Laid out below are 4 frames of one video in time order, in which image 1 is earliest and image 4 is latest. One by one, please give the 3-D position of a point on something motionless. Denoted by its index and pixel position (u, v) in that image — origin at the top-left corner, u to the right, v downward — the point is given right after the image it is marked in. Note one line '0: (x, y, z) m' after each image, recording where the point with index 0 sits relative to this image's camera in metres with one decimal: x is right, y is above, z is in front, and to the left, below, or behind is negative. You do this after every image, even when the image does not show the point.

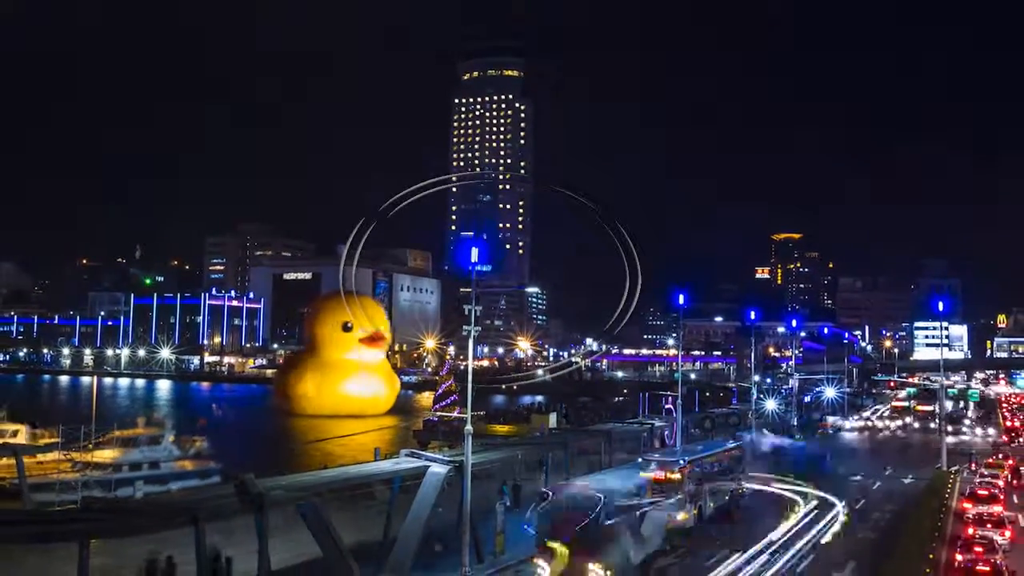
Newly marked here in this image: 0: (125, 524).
0: (-8.9, -5.4, +18.8) m
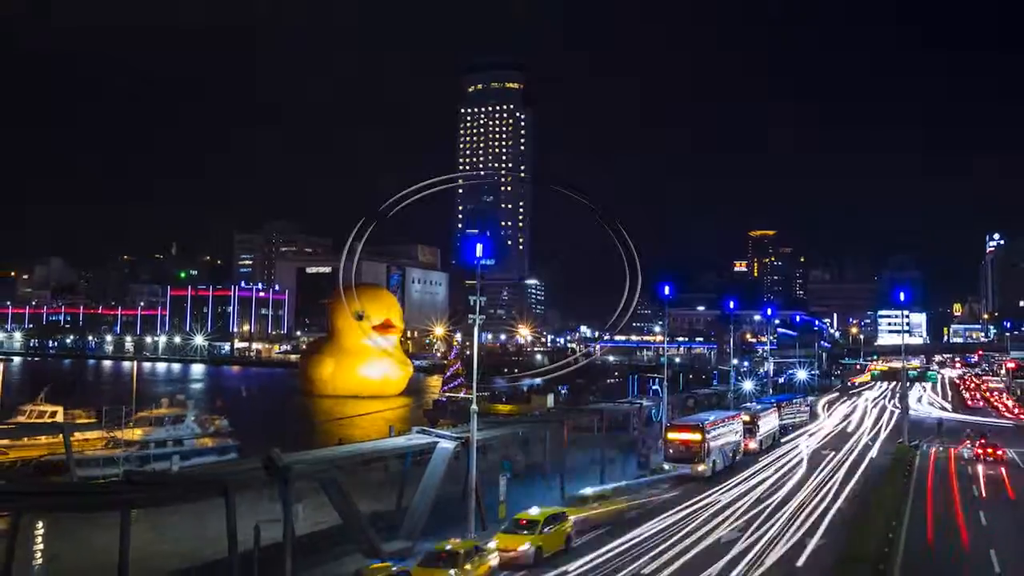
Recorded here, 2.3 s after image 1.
0: (-8.9, -5.2, +21.2) m
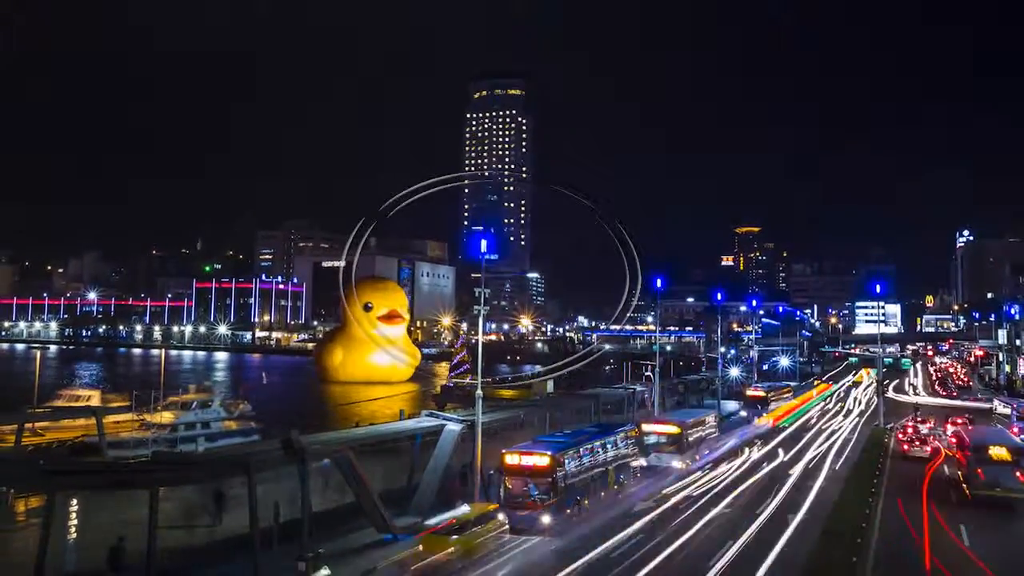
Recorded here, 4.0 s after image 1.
0: (-8.8, -5.0, +23.0) m
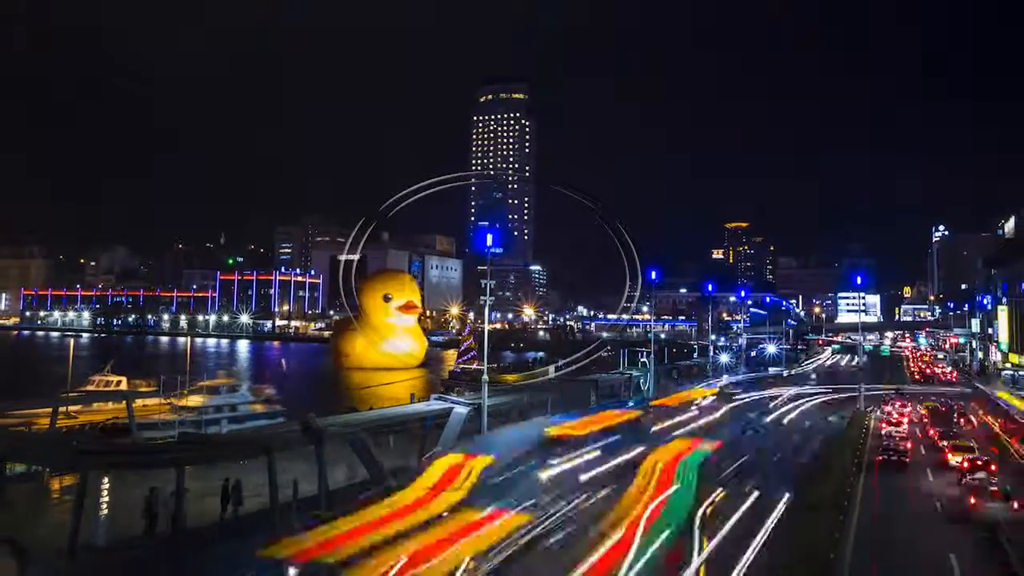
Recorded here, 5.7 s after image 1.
0: (-8.7, -4.7, +24.9) m
